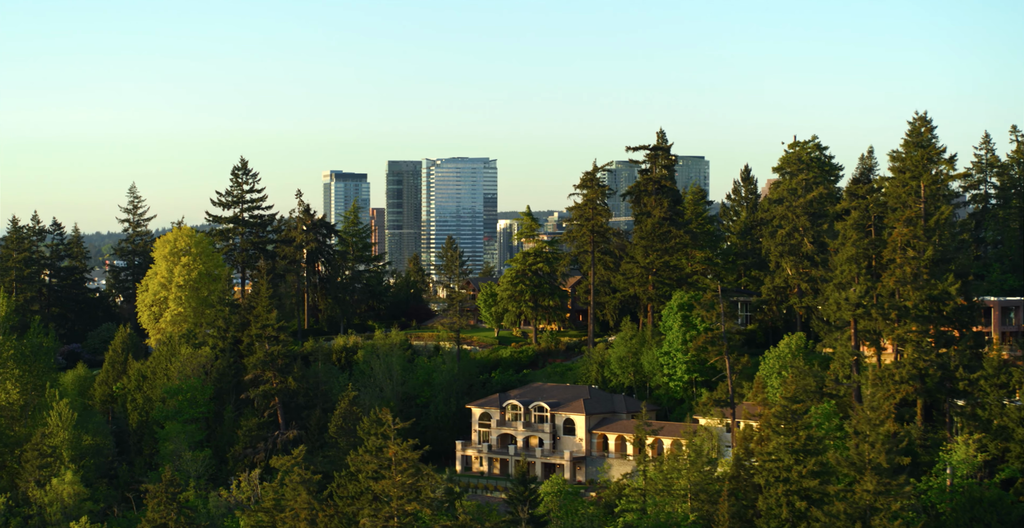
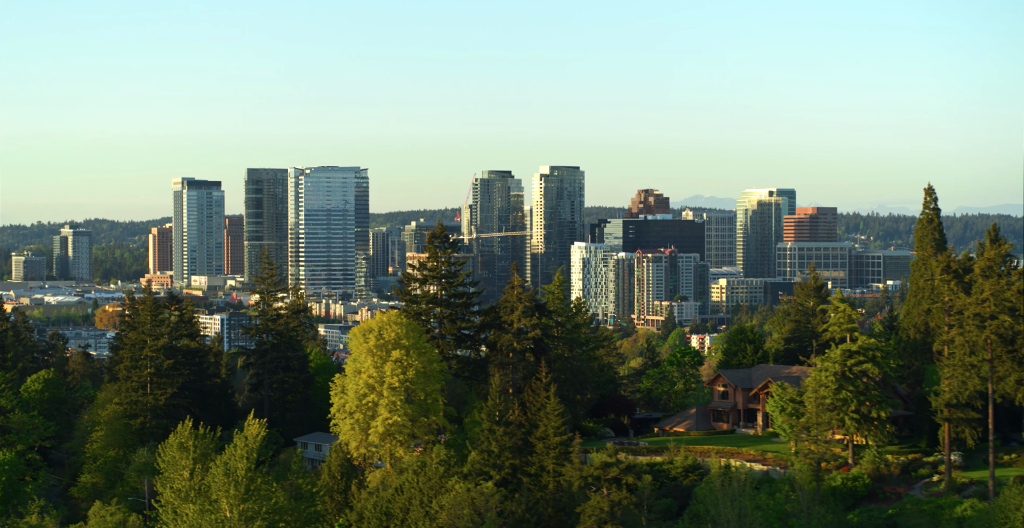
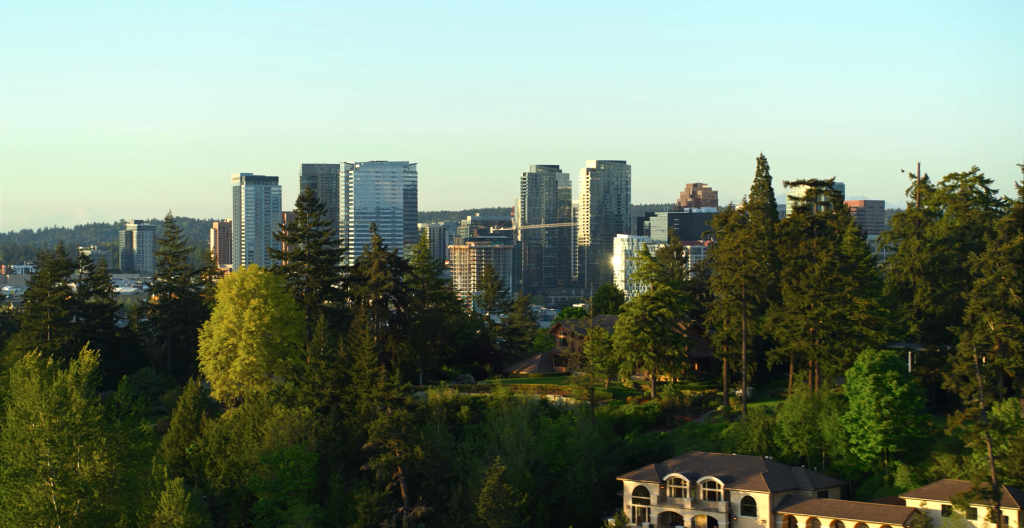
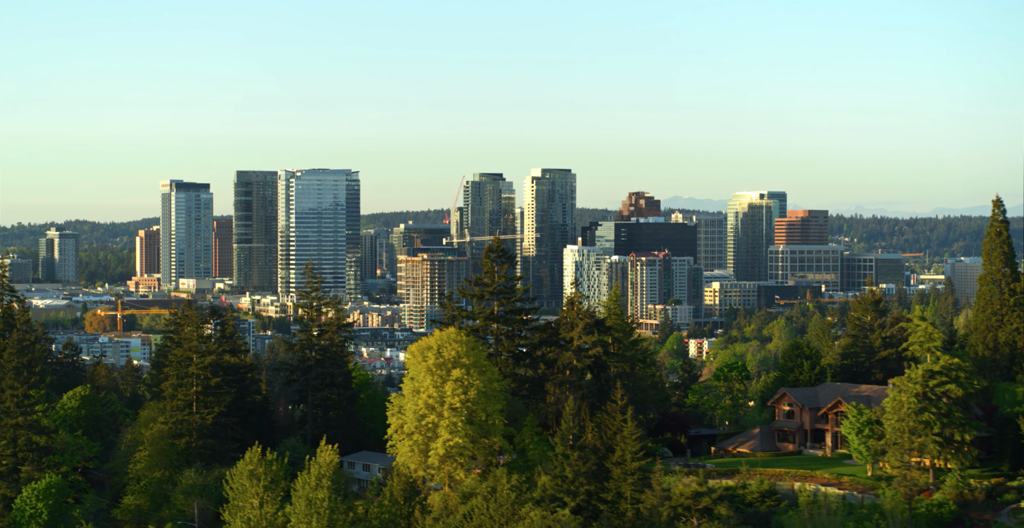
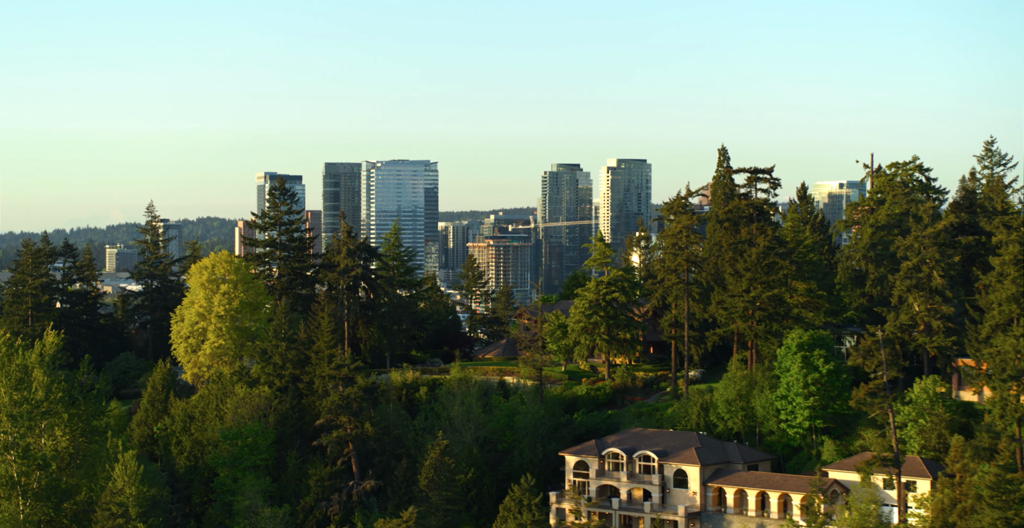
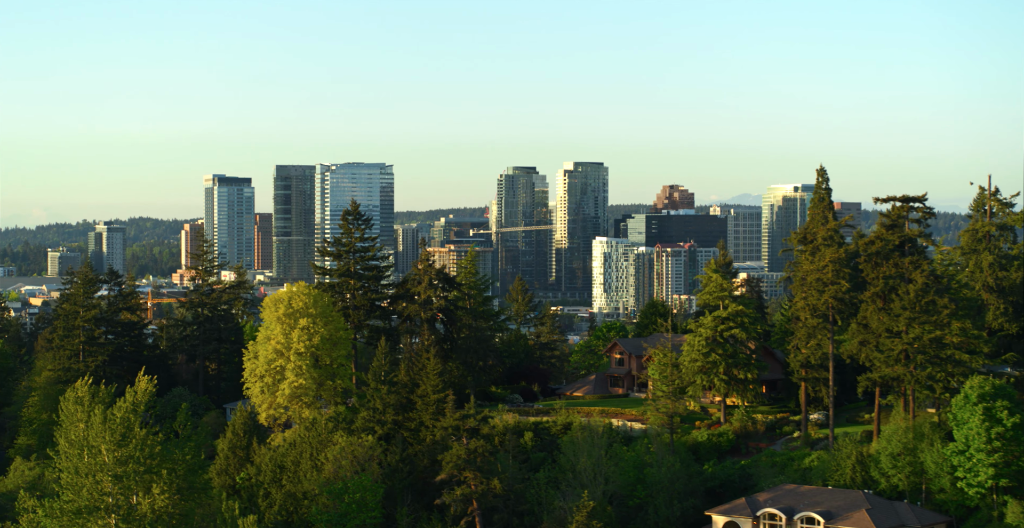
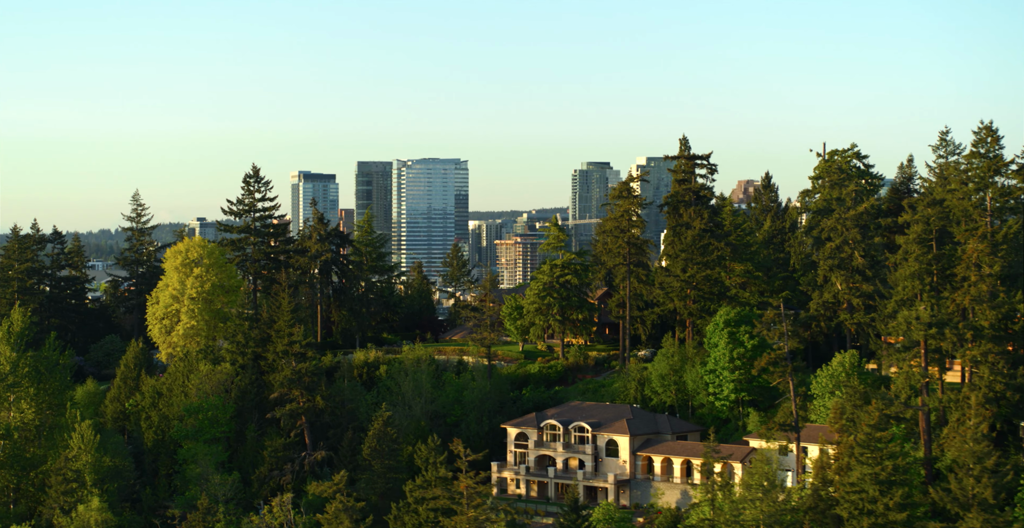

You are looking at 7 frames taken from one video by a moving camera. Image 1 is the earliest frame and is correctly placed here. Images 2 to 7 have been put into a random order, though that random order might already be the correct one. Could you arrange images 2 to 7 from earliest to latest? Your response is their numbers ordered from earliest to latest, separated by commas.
7, 5, 3, 6, 2, 4
